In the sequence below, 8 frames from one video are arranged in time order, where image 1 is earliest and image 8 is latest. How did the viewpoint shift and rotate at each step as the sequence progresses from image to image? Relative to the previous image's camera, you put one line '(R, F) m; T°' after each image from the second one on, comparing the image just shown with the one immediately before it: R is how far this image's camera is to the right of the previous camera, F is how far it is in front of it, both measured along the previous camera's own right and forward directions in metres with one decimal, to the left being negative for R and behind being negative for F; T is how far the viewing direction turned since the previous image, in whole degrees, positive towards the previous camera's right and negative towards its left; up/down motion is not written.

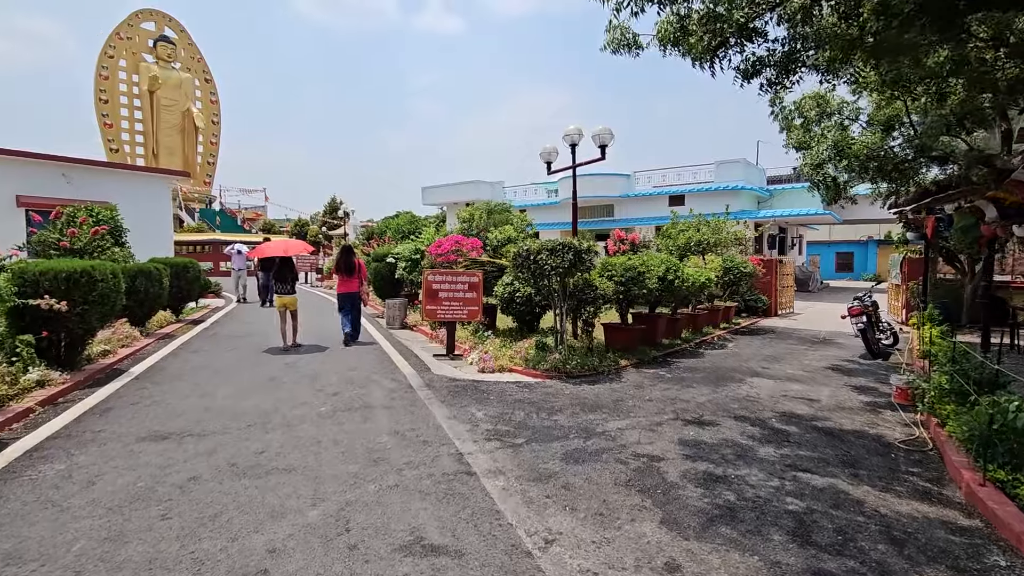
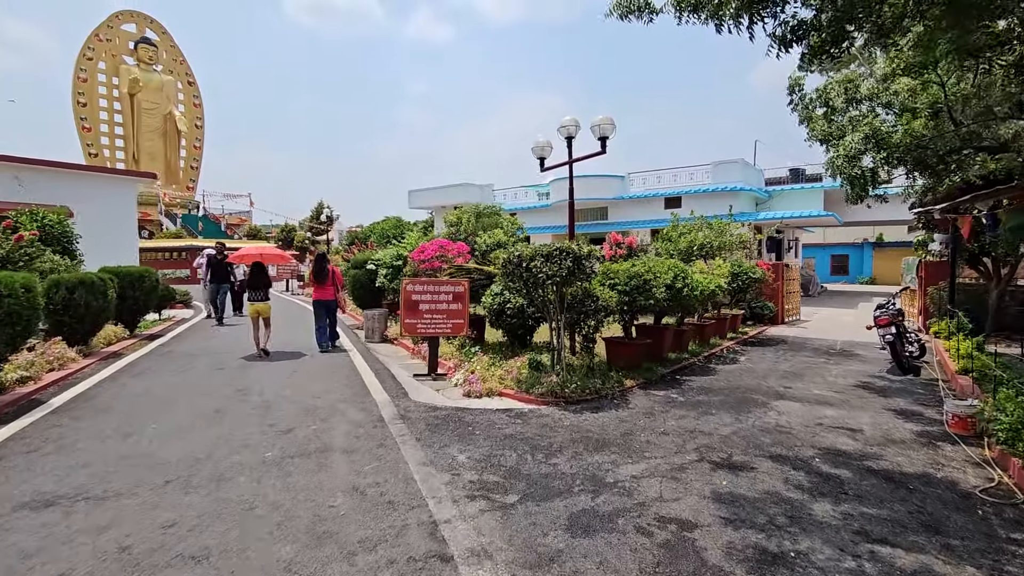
(0.0, +1.0) m; +1°
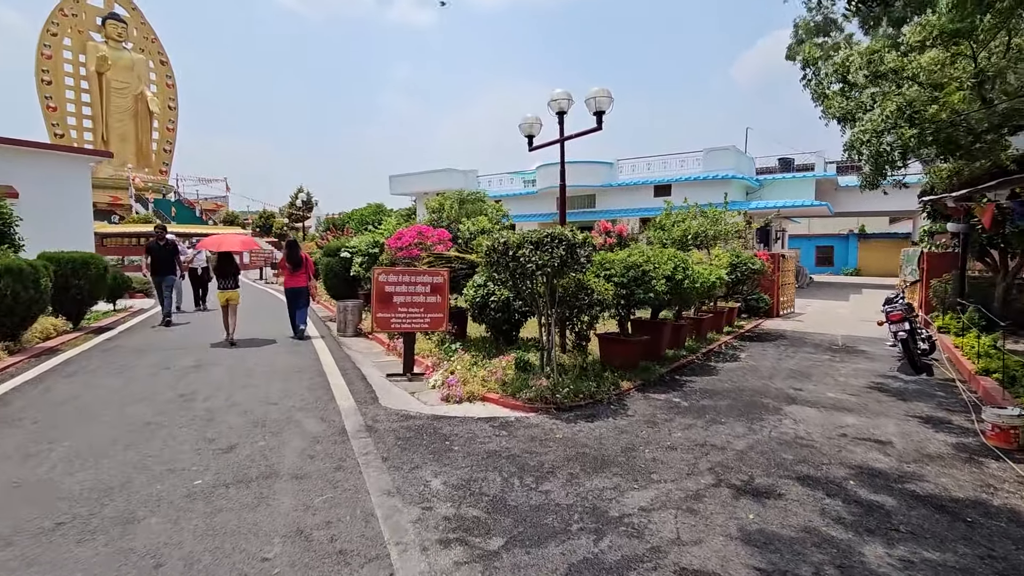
(0.0, +0.8) m; +2°
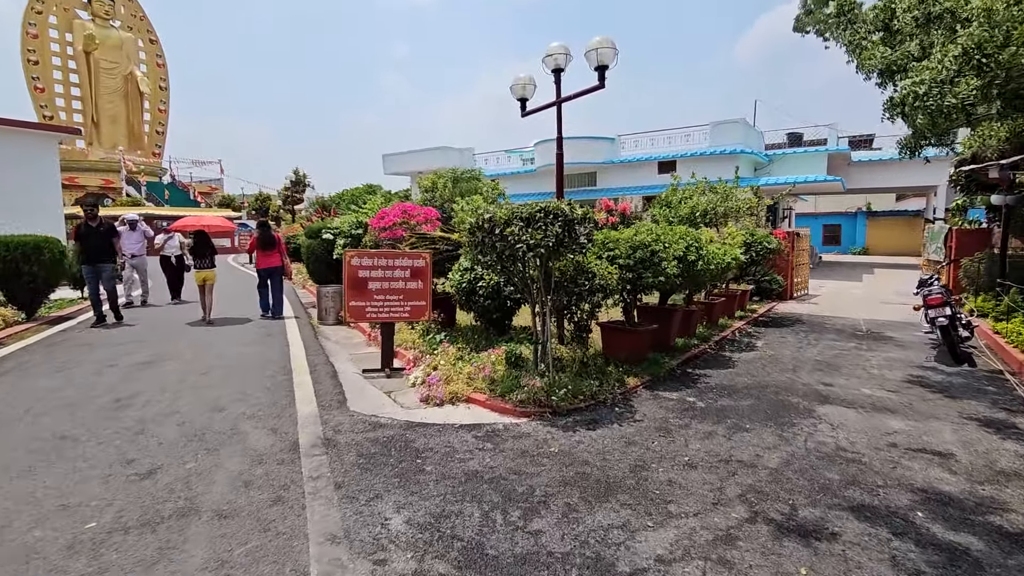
(+0.1, +0.9) m; 0°
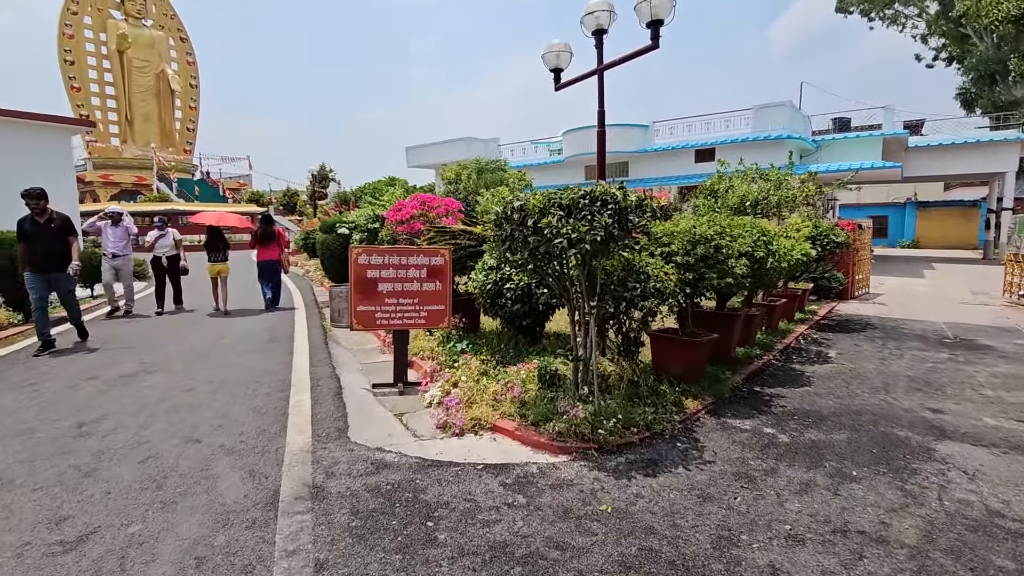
(-0.1, +1.0) m; -3°
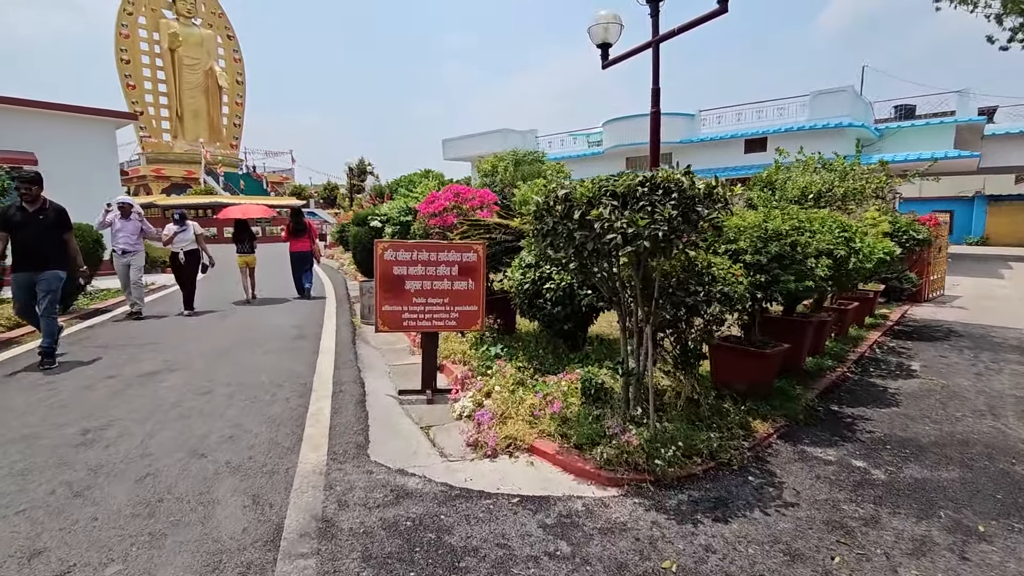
(-0.1, +0.6) m; -4°
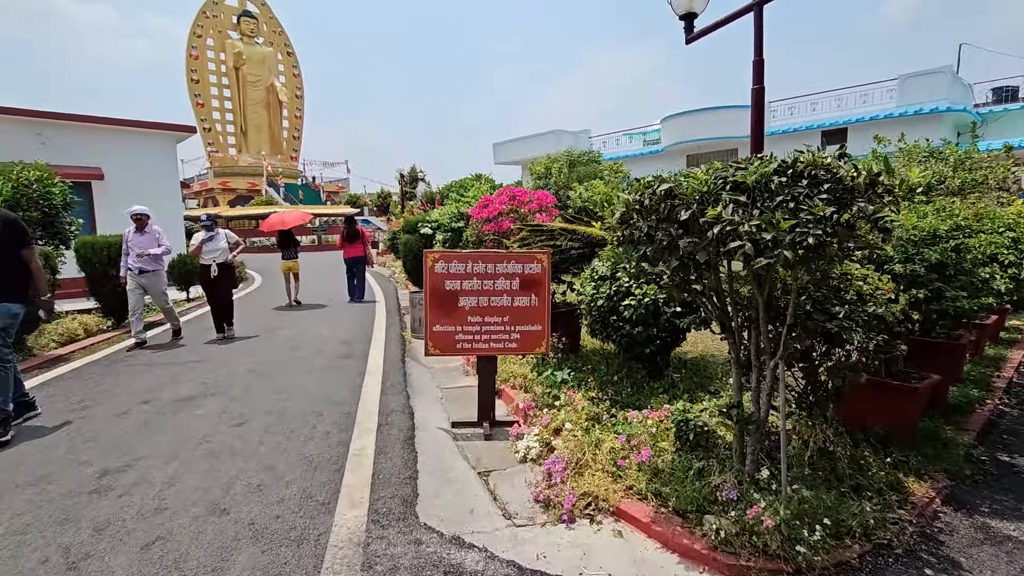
(-0.2, +0.7) m; -6°
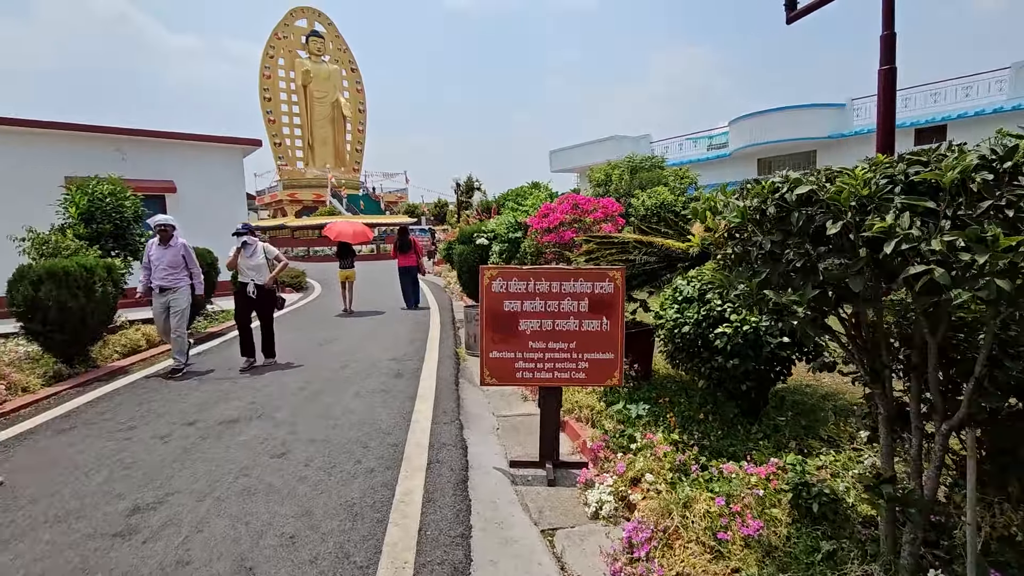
(-0.1, +0.5) m; -6°
